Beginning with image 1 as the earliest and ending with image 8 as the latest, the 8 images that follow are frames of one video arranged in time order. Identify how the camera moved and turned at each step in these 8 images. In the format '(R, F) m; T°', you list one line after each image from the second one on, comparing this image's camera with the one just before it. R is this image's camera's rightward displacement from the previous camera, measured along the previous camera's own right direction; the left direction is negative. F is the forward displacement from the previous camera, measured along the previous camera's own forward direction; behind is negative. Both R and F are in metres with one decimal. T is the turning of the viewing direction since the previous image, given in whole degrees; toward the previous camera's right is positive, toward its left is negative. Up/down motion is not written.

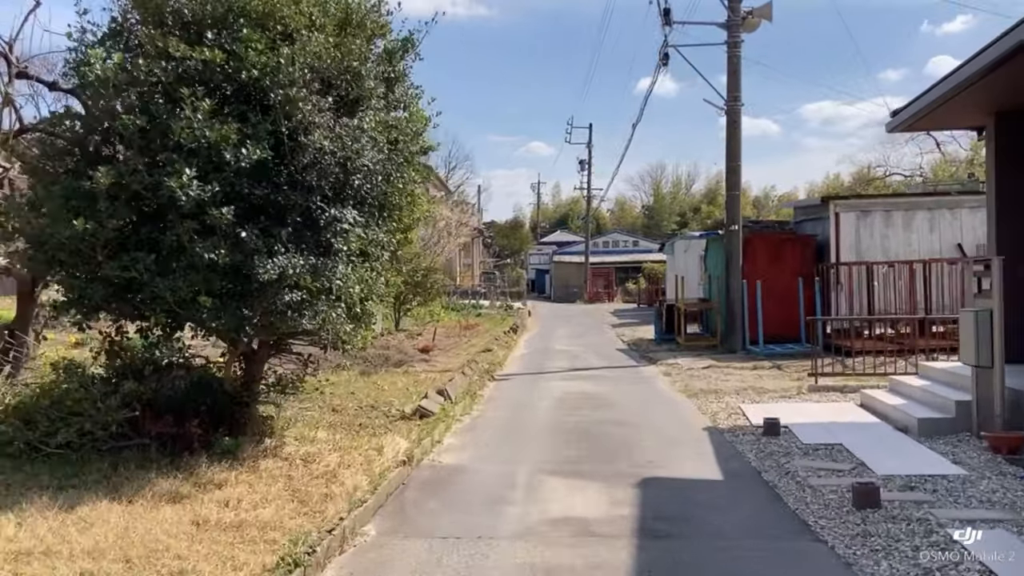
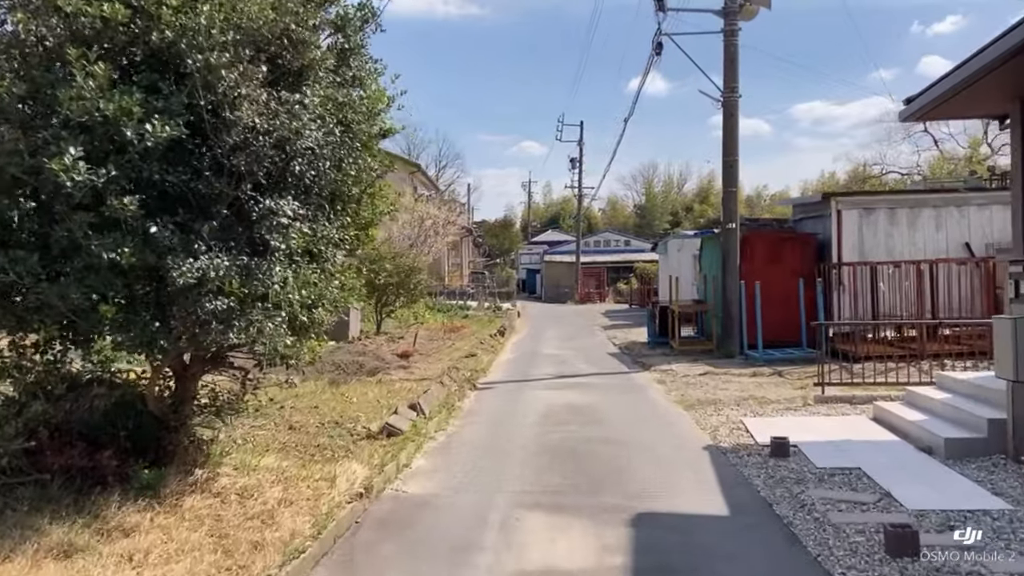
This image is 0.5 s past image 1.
(+0.1, +0.9) m; +1°
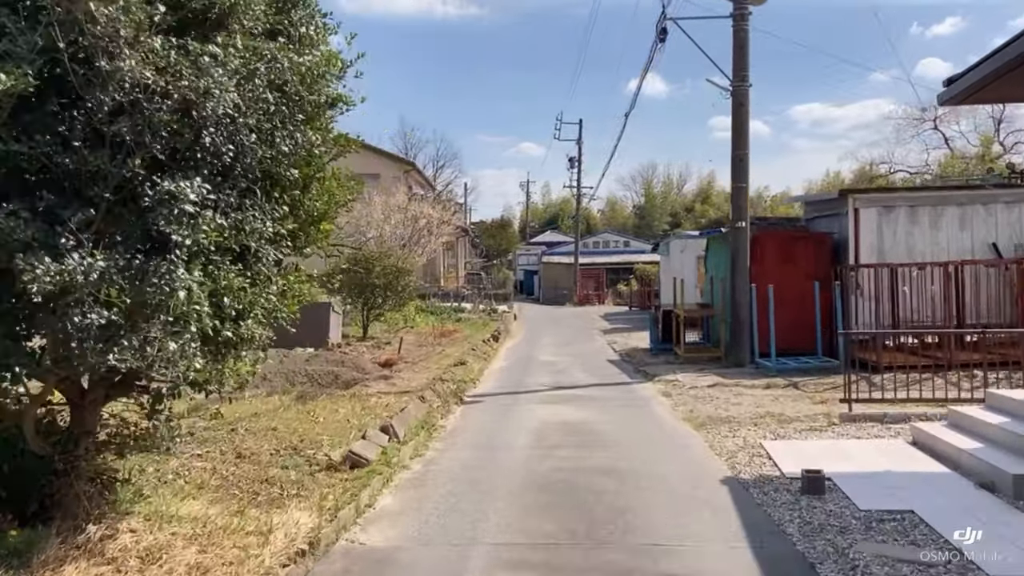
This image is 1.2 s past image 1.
(+0.1, +1.1) m; 0°
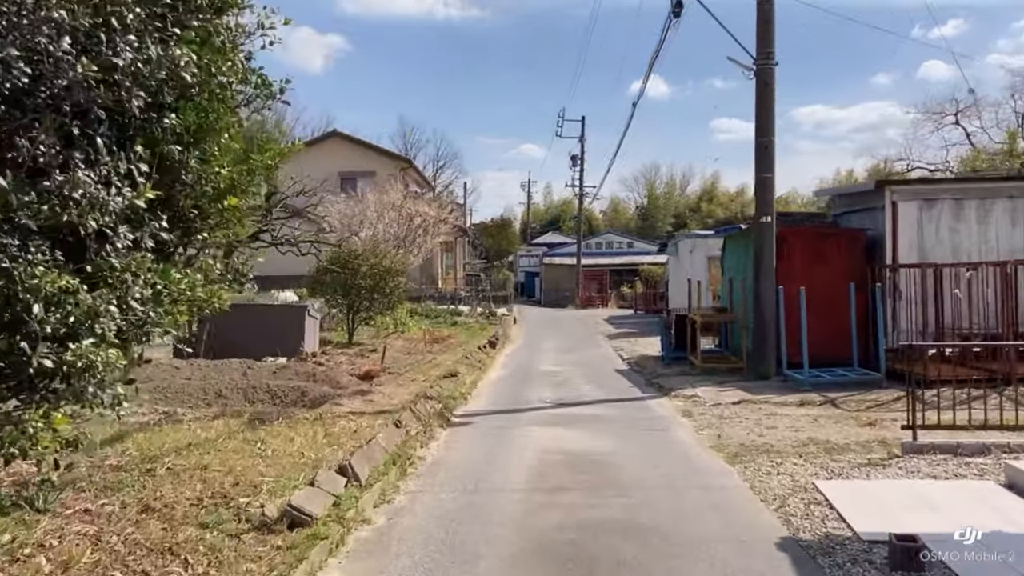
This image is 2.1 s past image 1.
(+0.1, +1.6) m; 0°
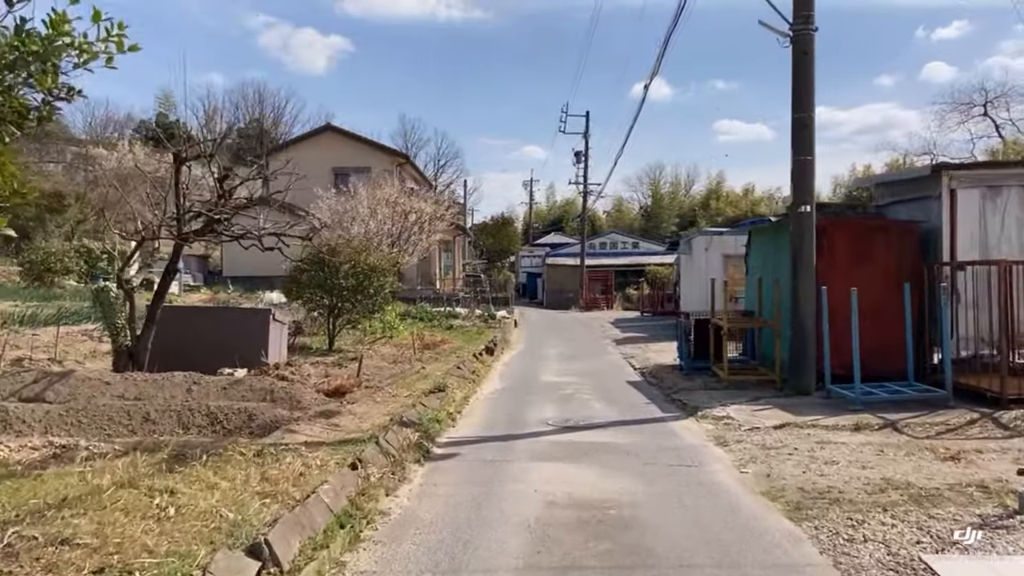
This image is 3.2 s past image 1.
(+0.1, +1.8) m; 0°
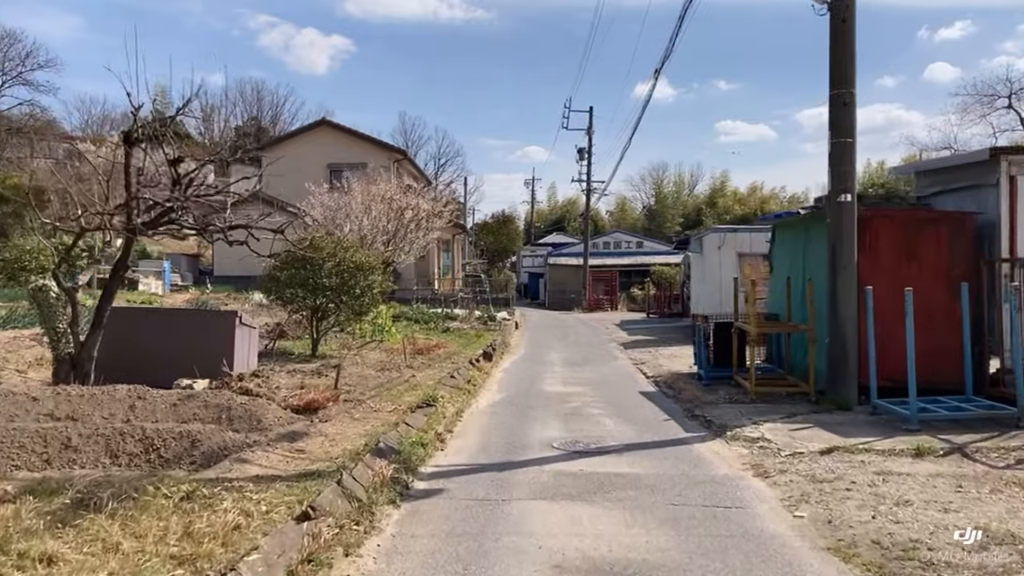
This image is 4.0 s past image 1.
(0.0, +1.4) m; 0°
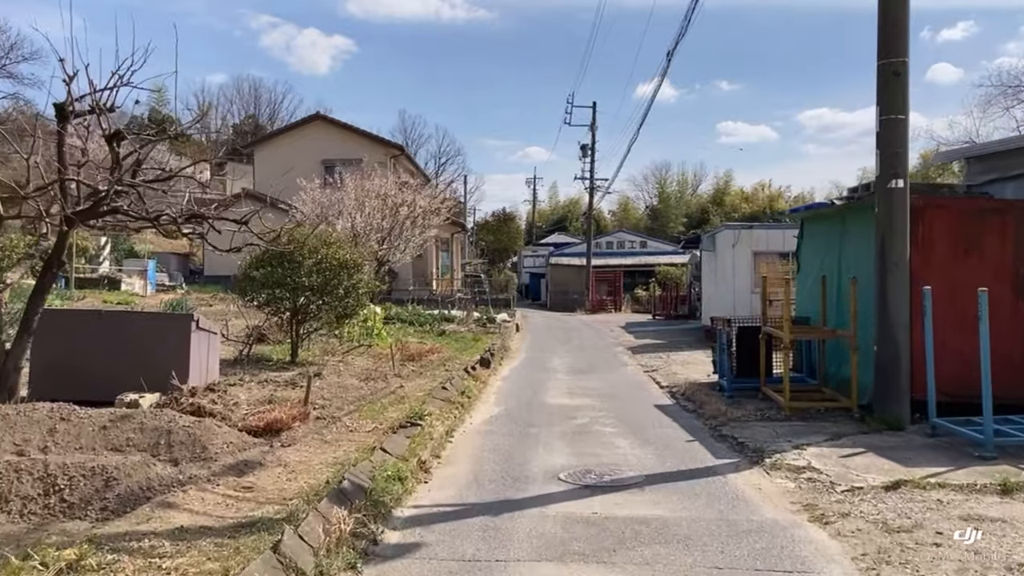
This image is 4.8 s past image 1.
(0.0, +1.3) m; 0°
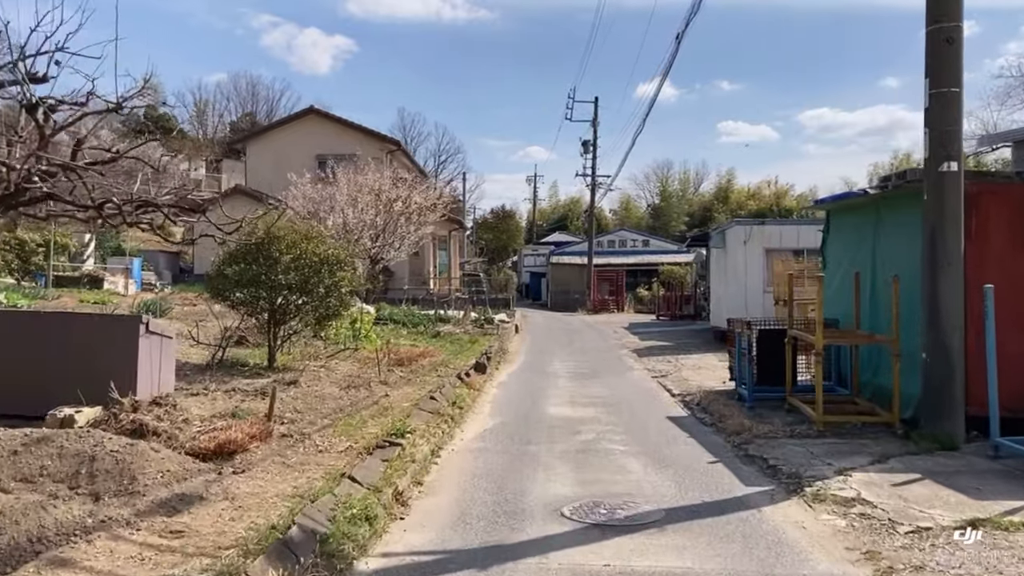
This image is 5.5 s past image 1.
(0.0, +1.1) m; 0°
